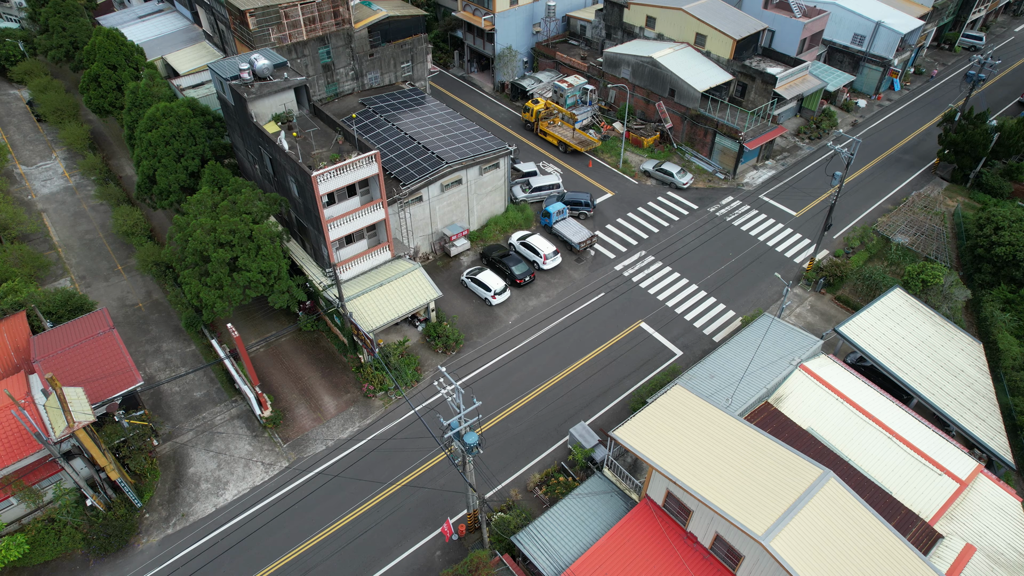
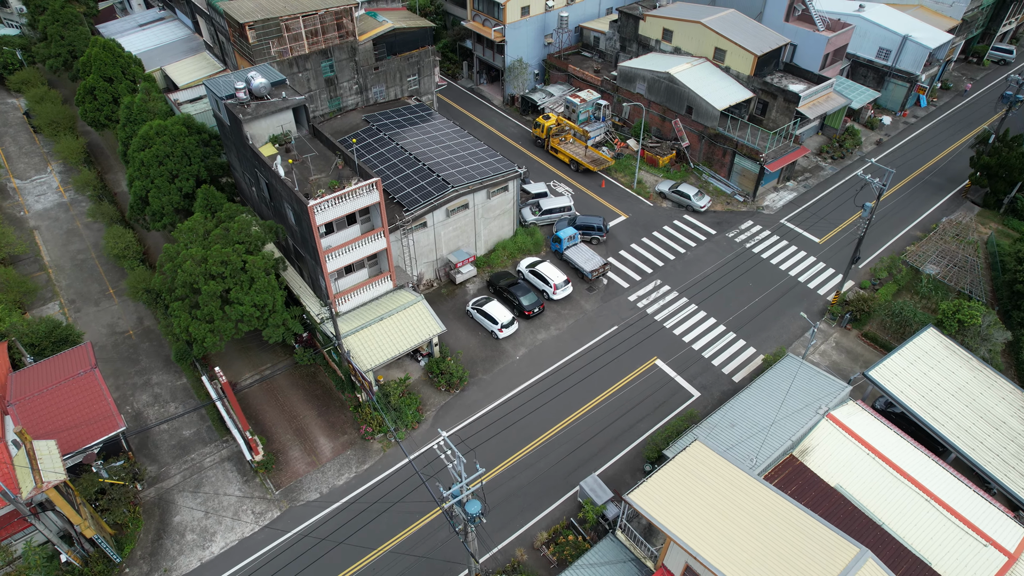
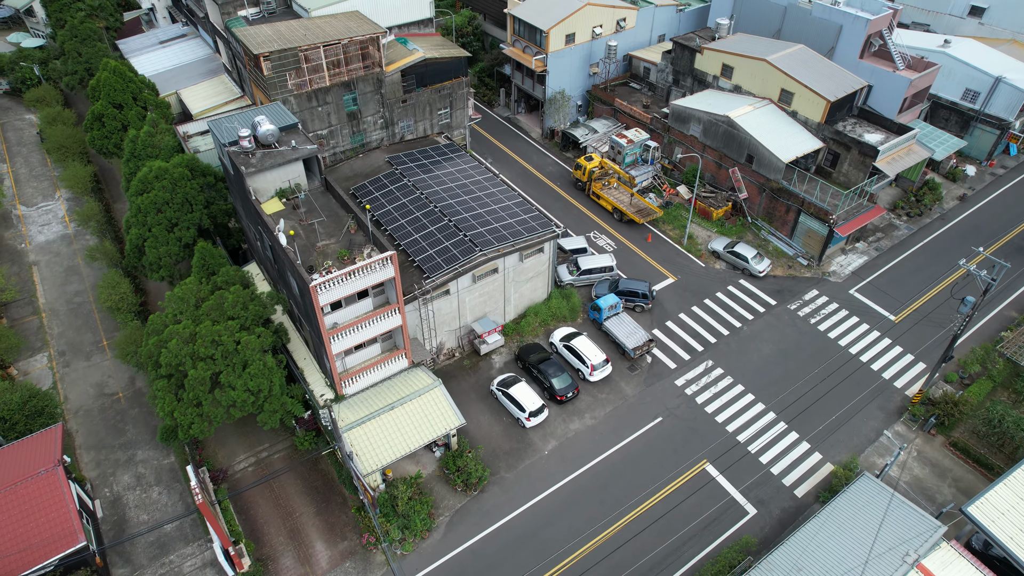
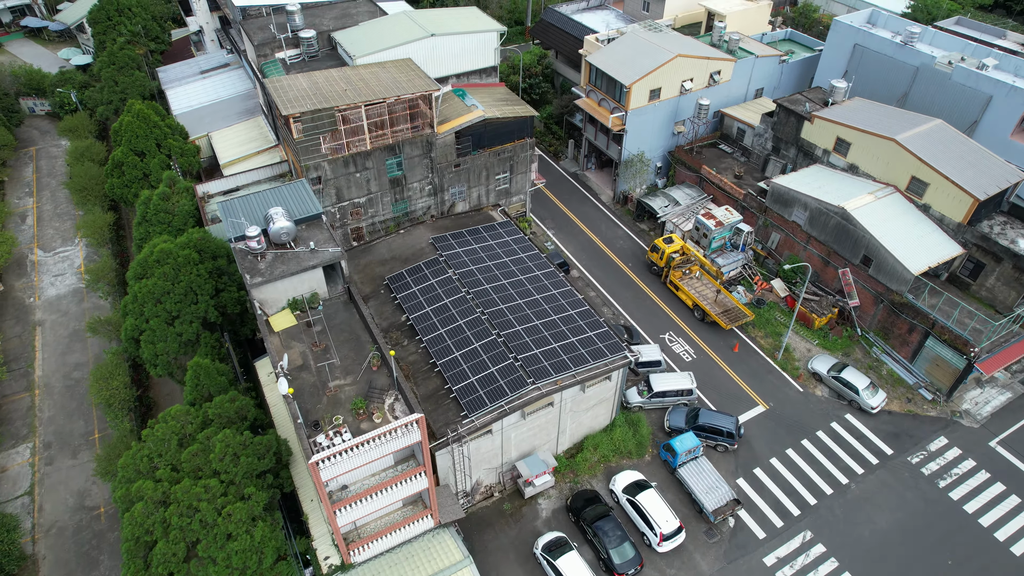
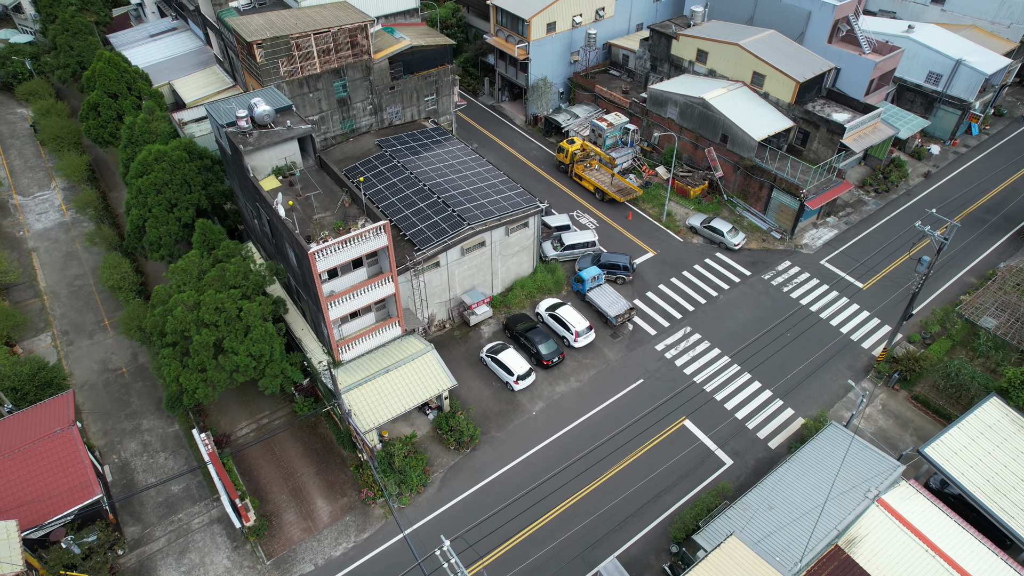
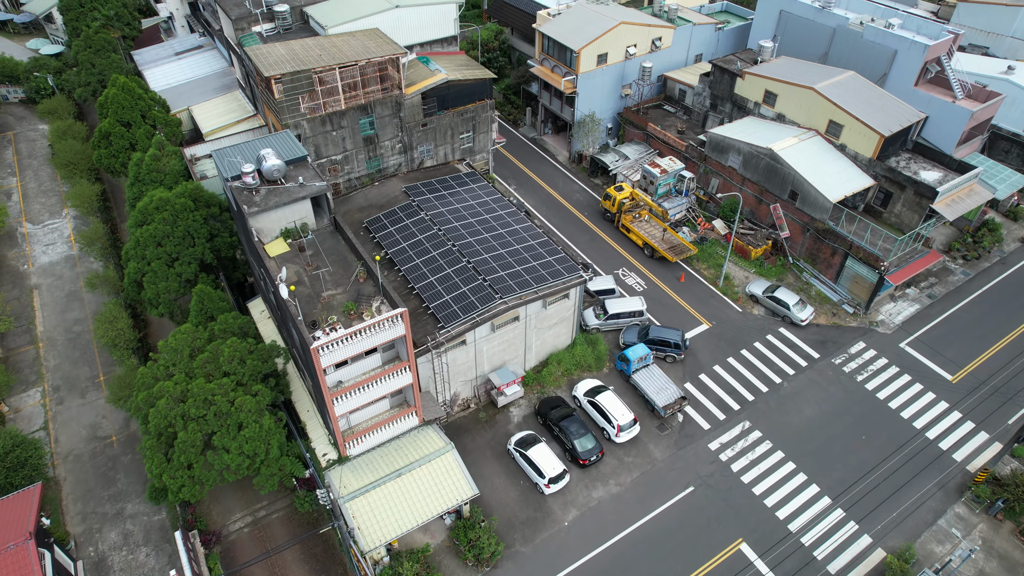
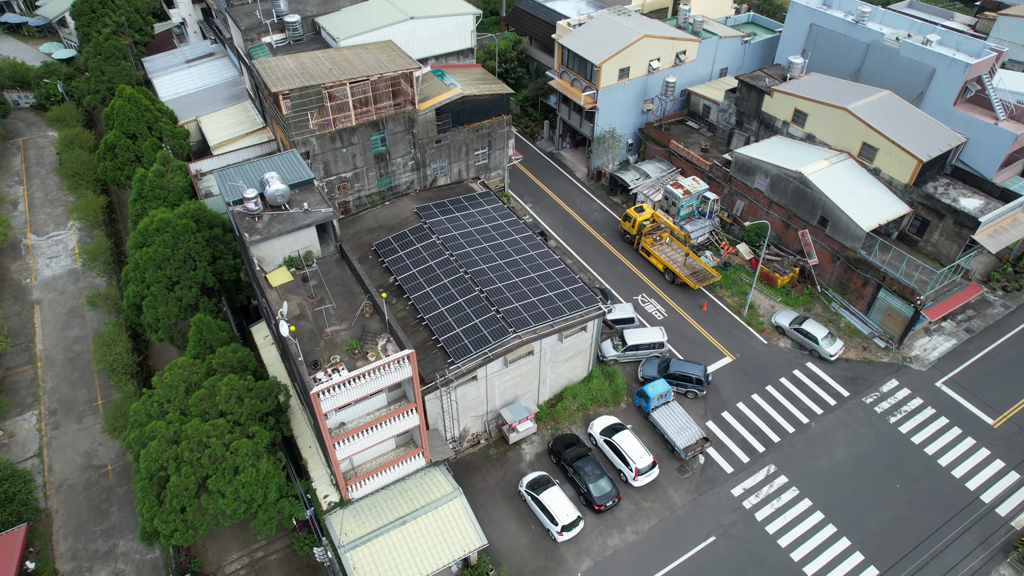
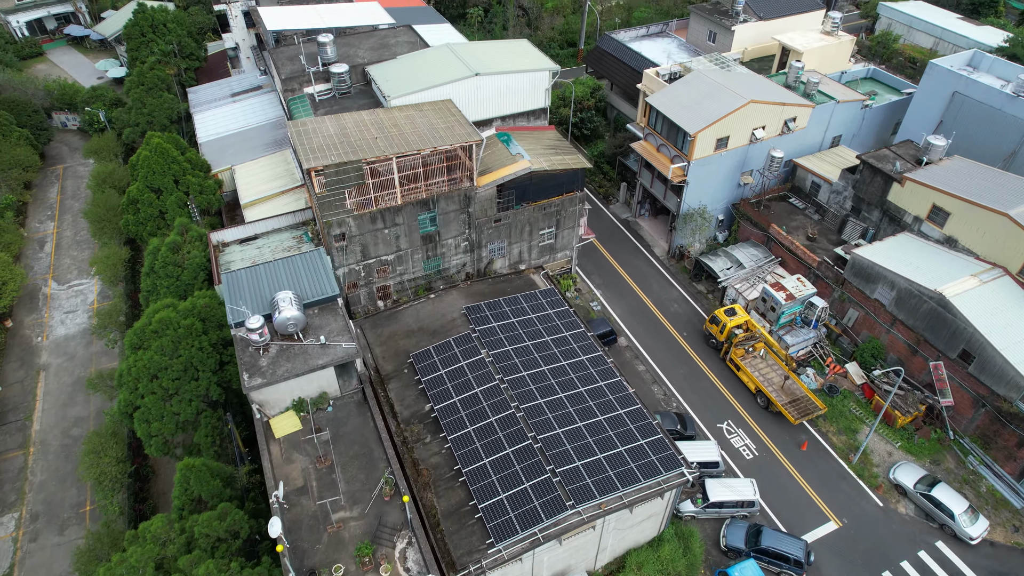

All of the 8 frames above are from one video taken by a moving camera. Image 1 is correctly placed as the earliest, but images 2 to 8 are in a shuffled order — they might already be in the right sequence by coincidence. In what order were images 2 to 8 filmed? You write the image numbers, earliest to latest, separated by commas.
2, 5, 3, 6, 7, 4, 8
